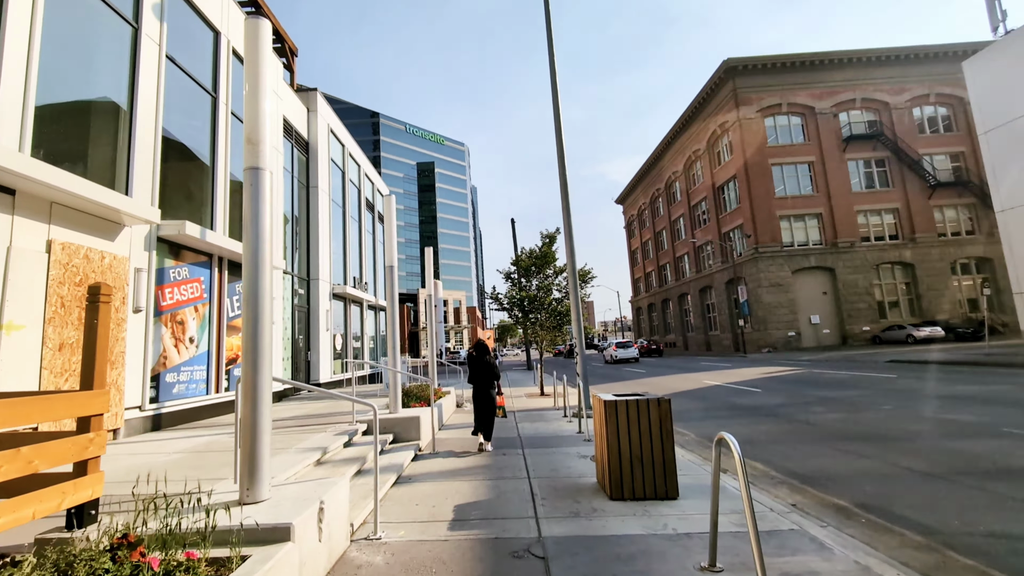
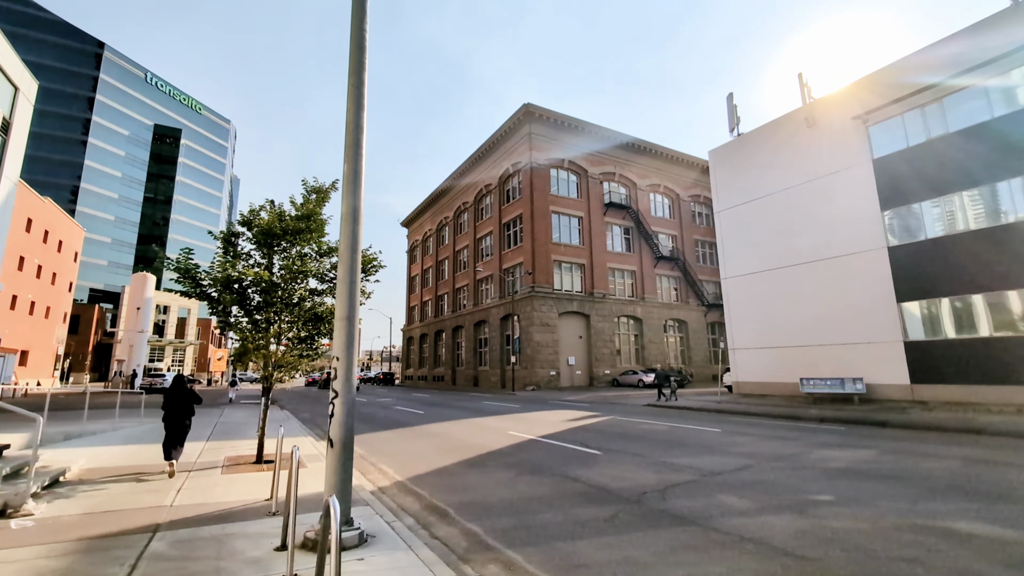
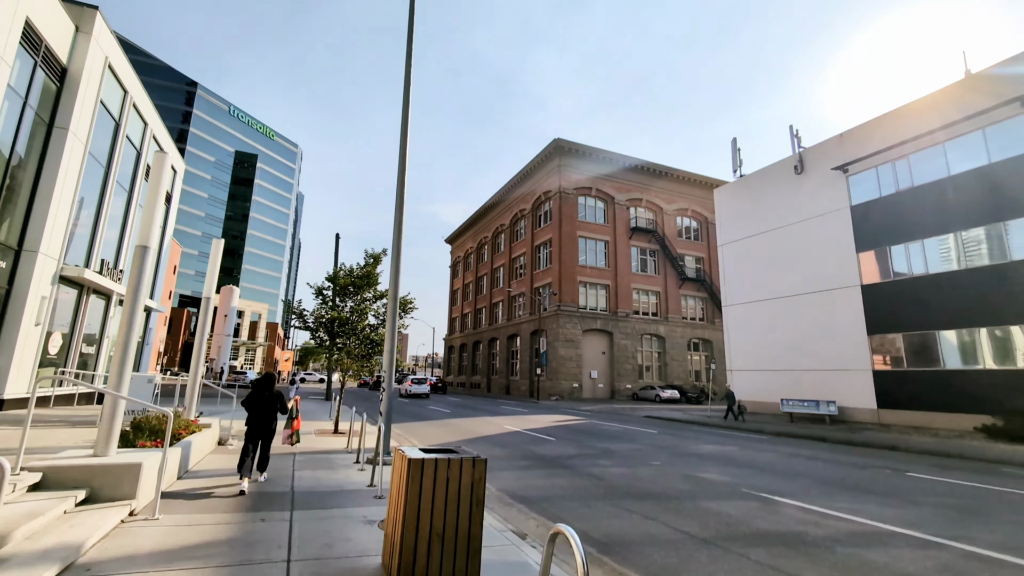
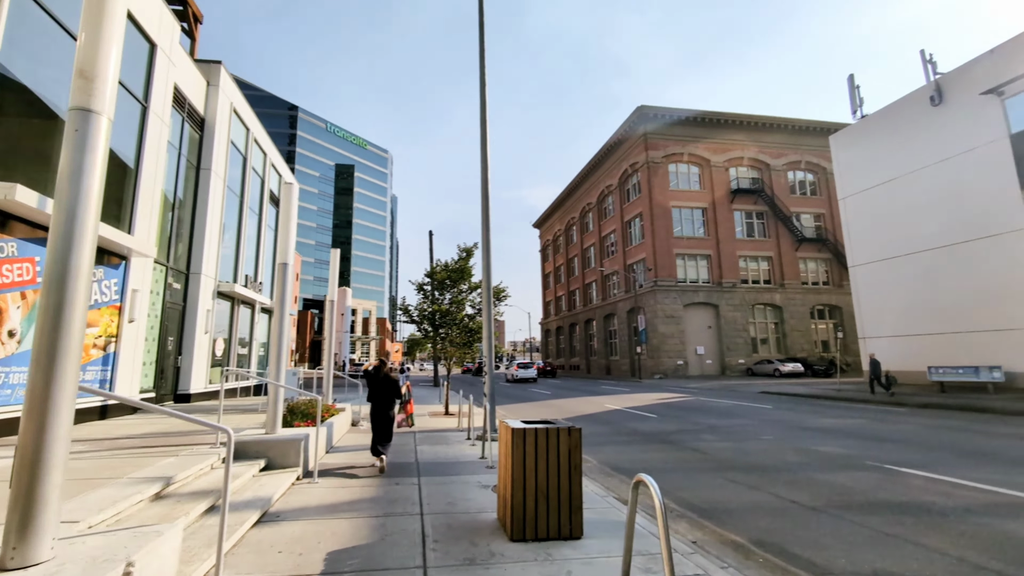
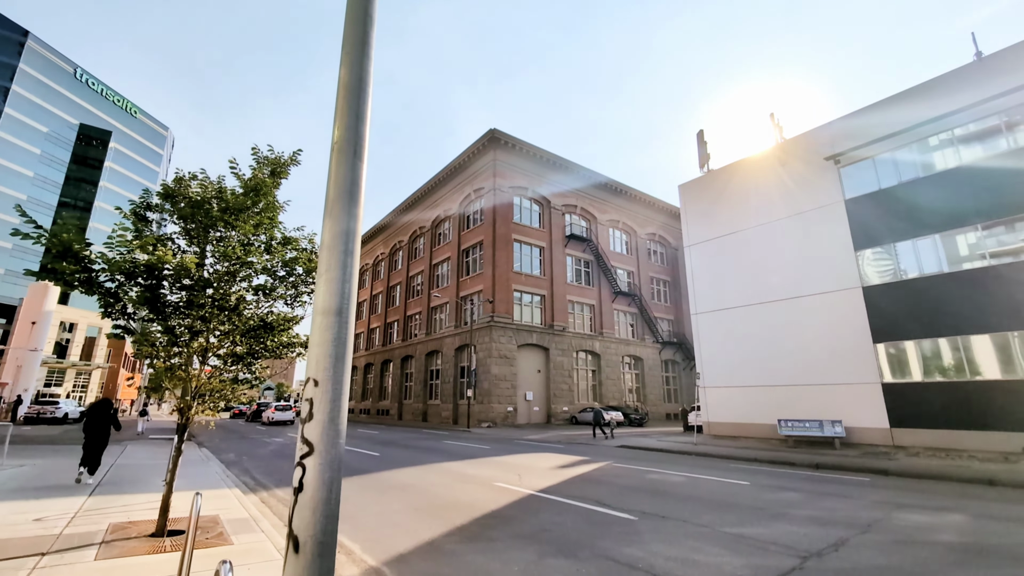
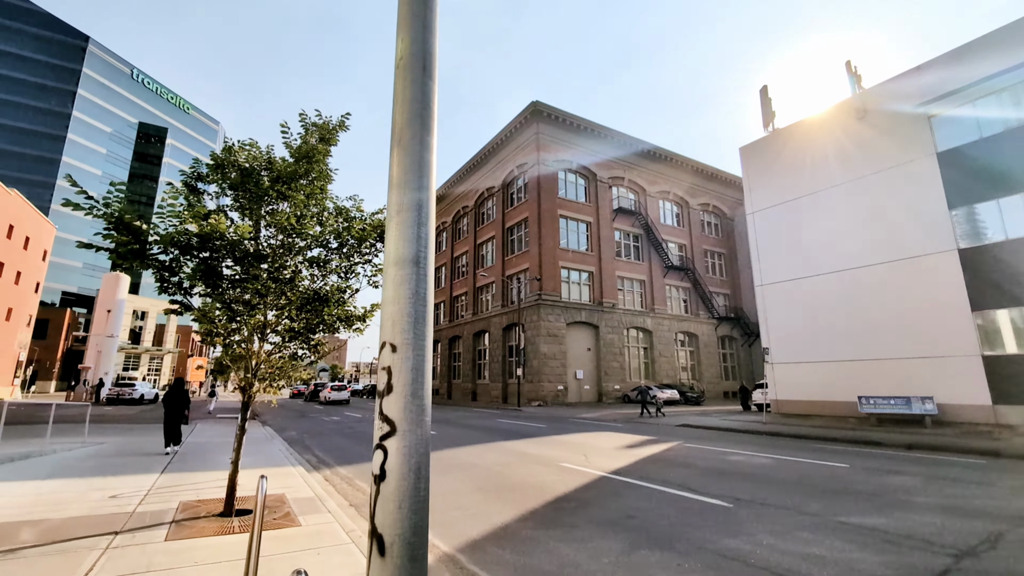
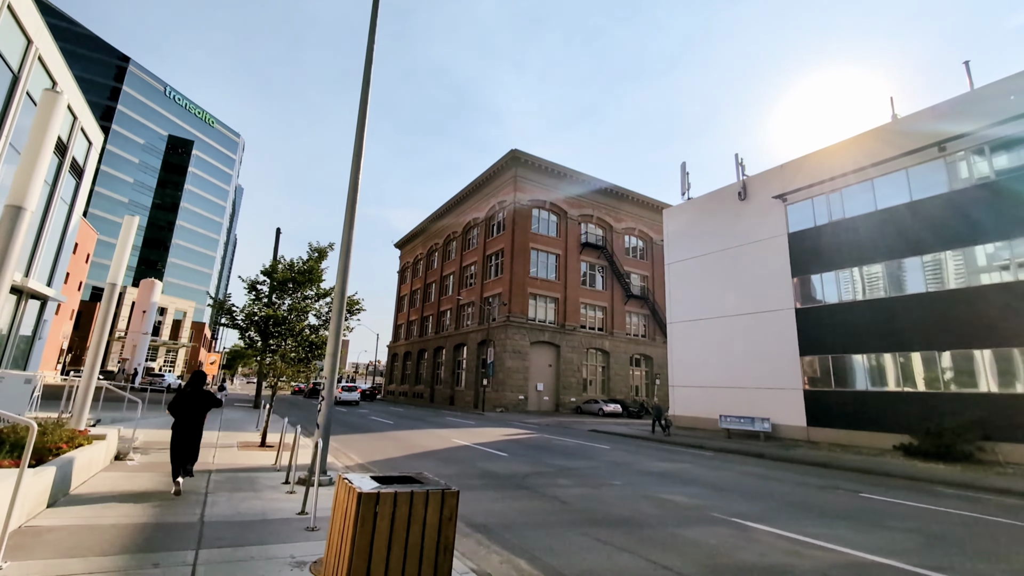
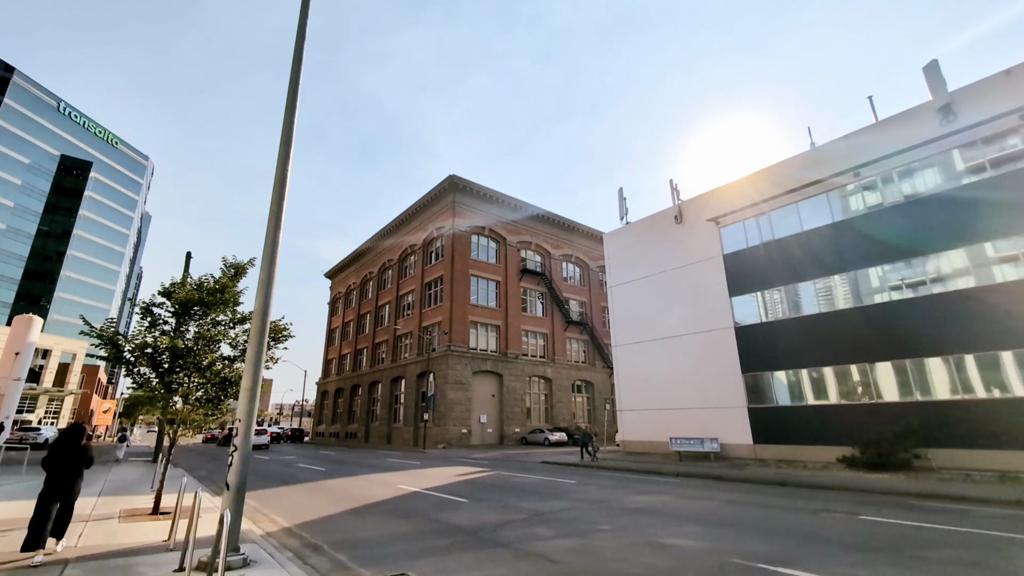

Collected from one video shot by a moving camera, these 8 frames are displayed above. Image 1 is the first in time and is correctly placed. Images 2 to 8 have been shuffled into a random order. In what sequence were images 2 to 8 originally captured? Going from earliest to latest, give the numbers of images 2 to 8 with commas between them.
4, 3, 7, 8, 2, 5, 6
